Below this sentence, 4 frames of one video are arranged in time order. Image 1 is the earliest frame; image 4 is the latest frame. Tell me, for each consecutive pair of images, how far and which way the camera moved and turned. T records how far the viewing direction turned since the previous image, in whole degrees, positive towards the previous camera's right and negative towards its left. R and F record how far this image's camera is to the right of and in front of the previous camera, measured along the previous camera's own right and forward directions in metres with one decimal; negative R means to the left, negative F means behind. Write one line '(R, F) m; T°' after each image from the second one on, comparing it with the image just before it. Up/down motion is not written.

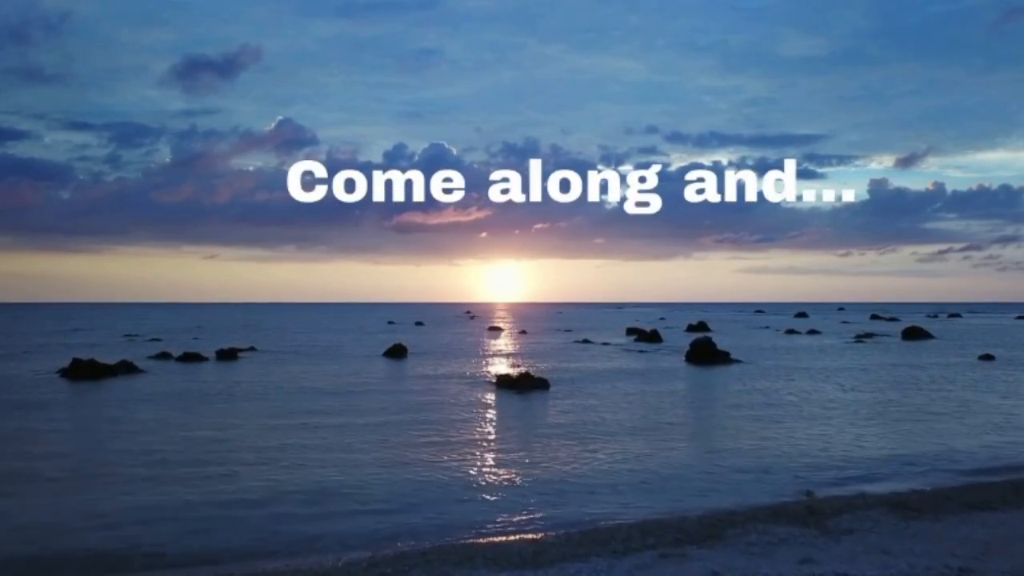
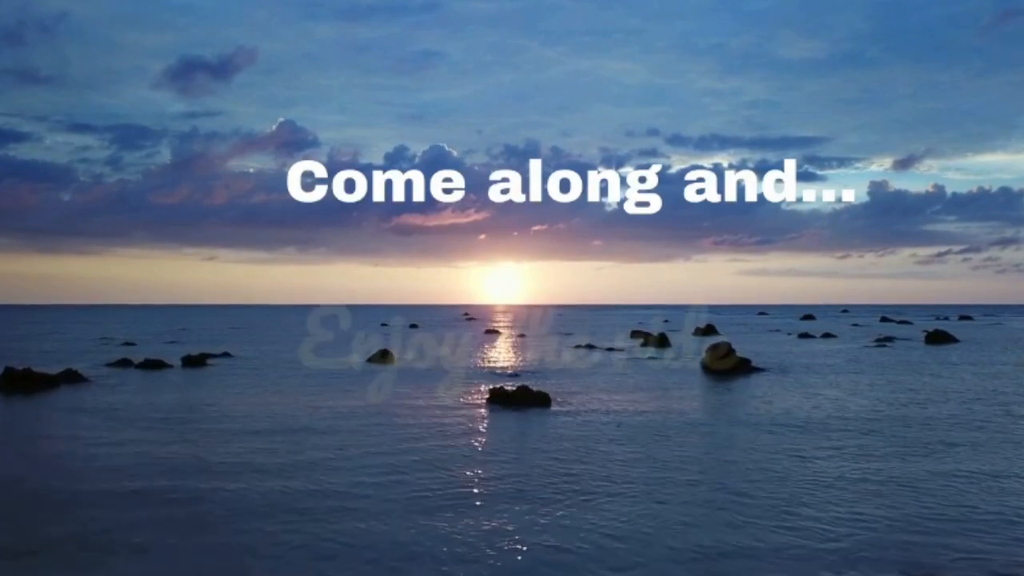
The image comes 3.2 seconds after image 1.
(-0.6, +1.0) m; 0°
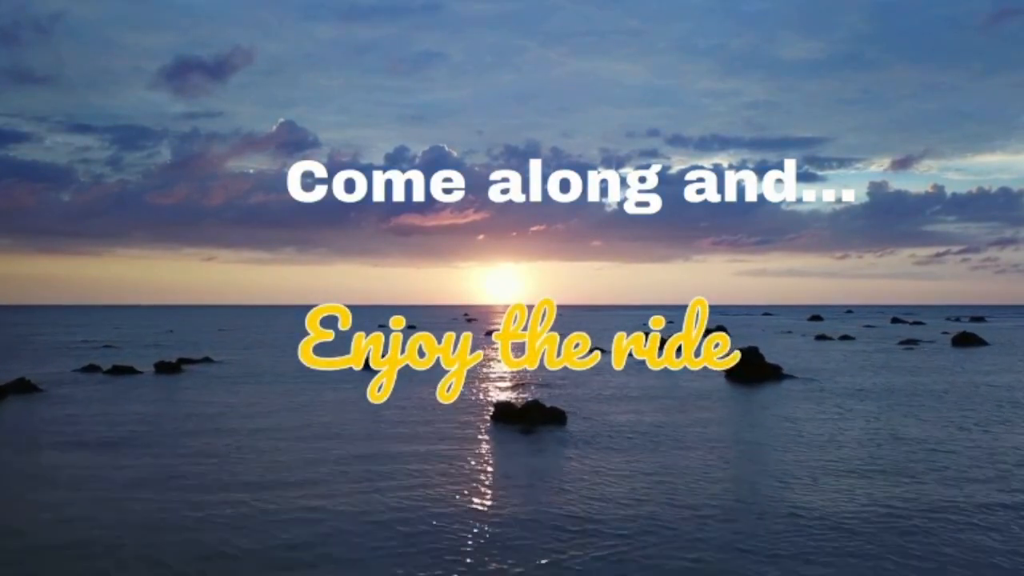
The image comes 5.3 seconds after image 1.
(-0.9, +0.9) m; 0°
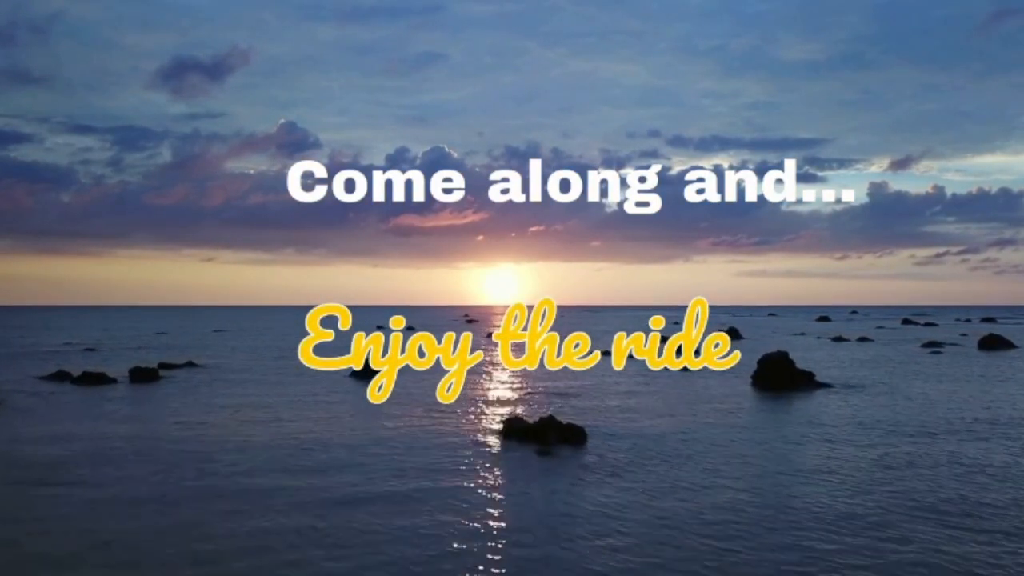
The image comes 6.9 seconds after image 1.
(-0.8, +0.9) m; 0°
